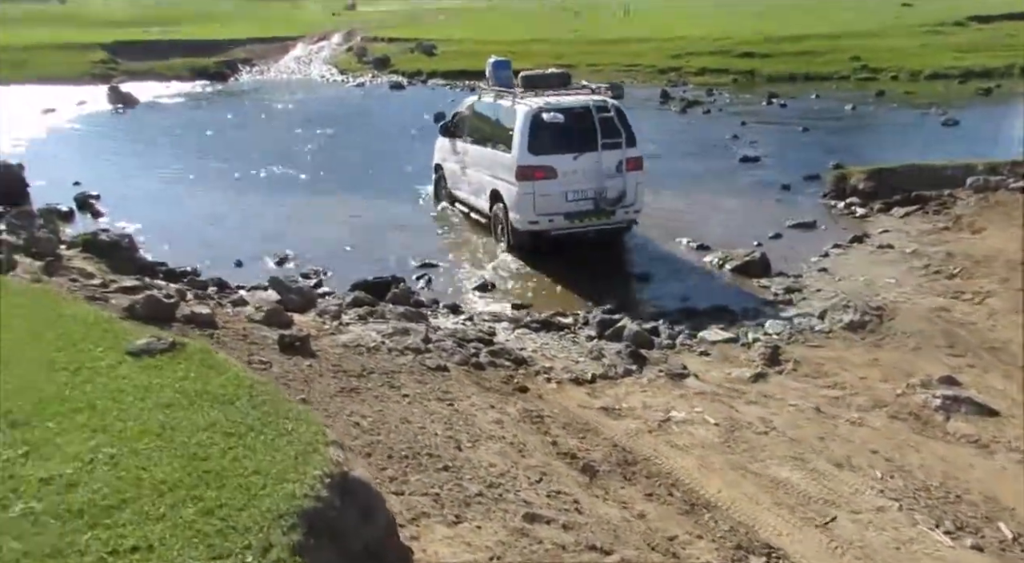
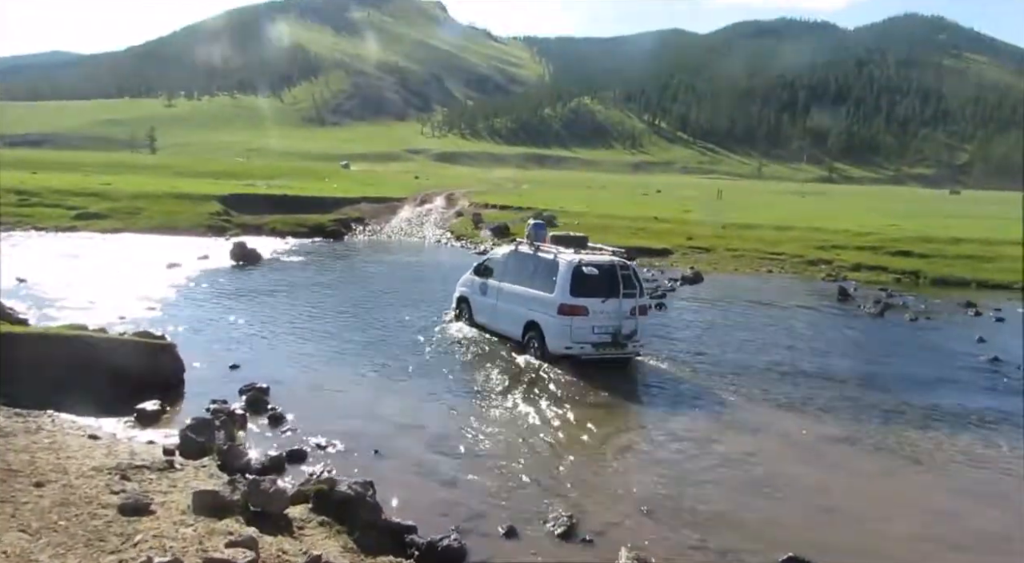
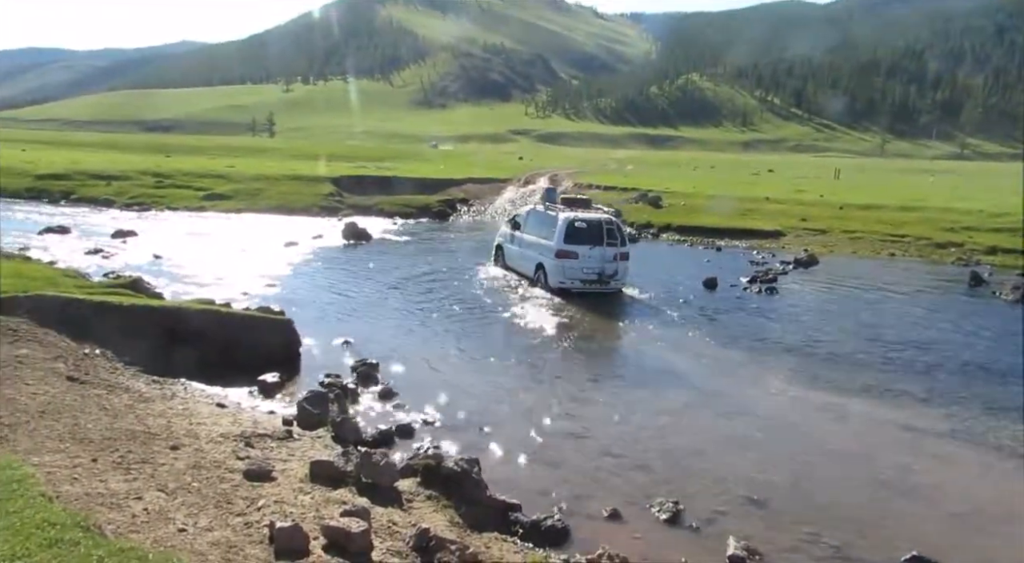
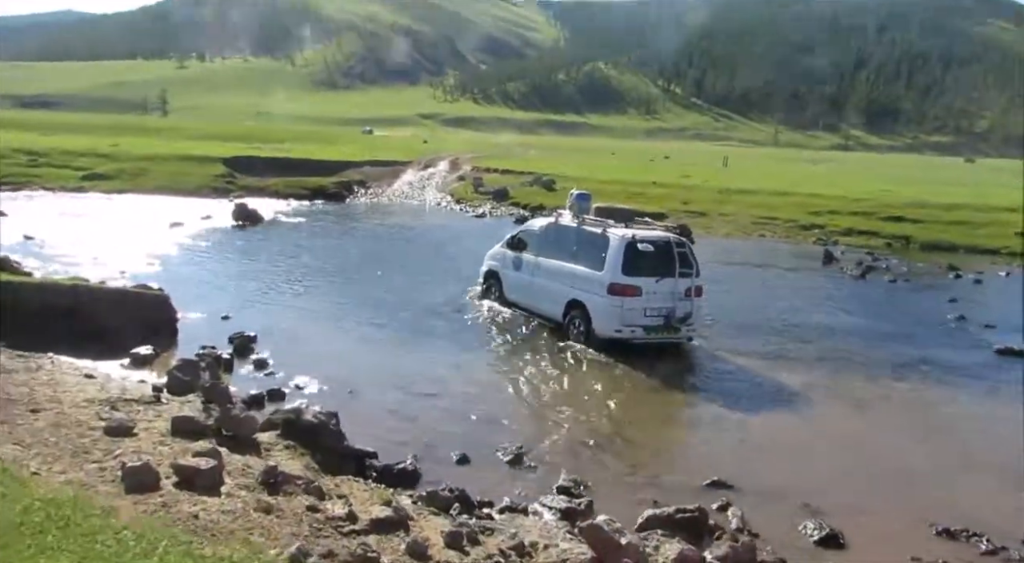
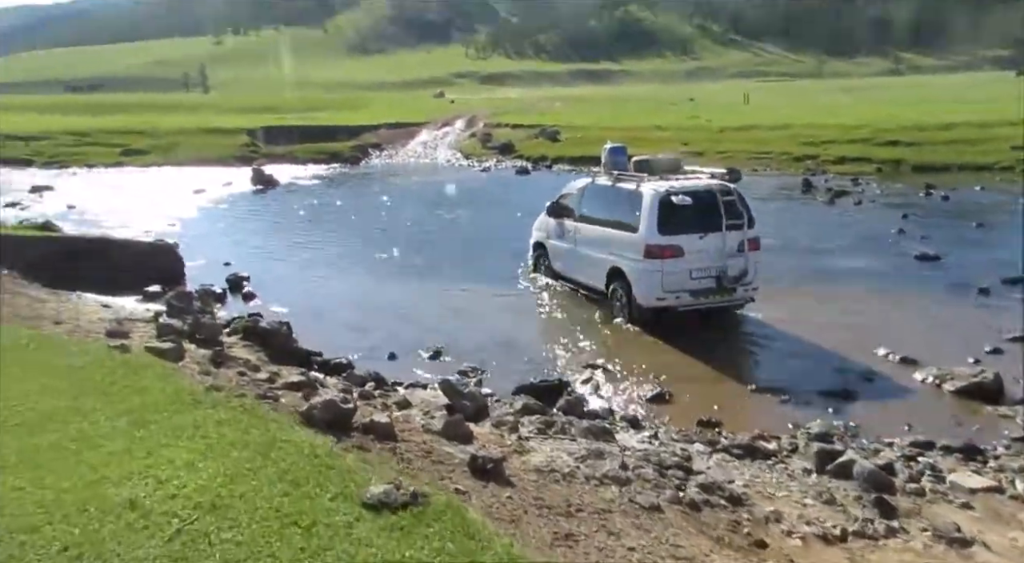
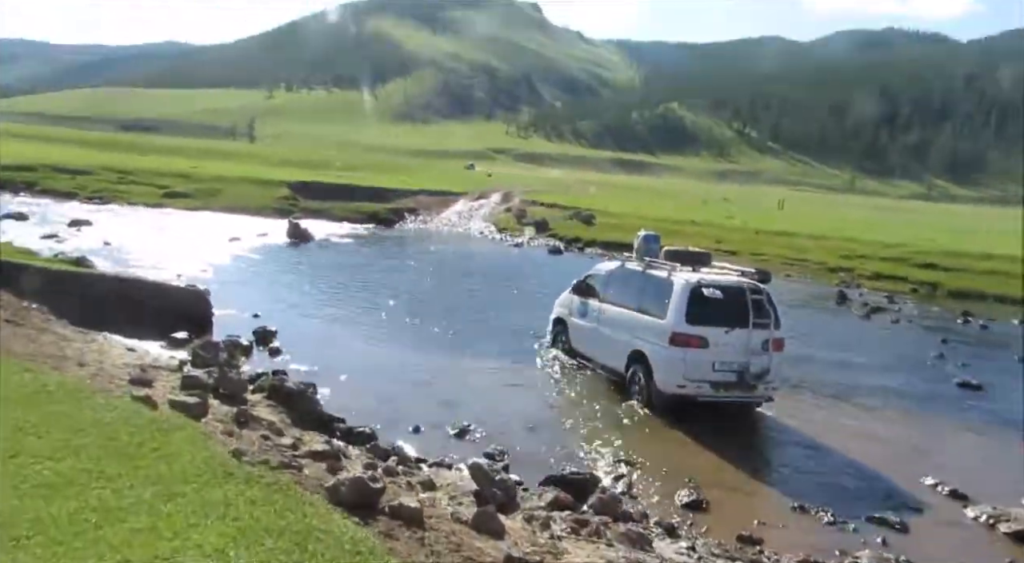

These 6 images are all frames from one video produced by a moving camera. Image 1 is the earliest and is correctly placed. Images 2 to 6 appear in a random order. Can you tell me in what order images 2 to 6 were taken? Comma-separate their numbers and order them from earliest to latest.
5, 6, 4, 2, 3
